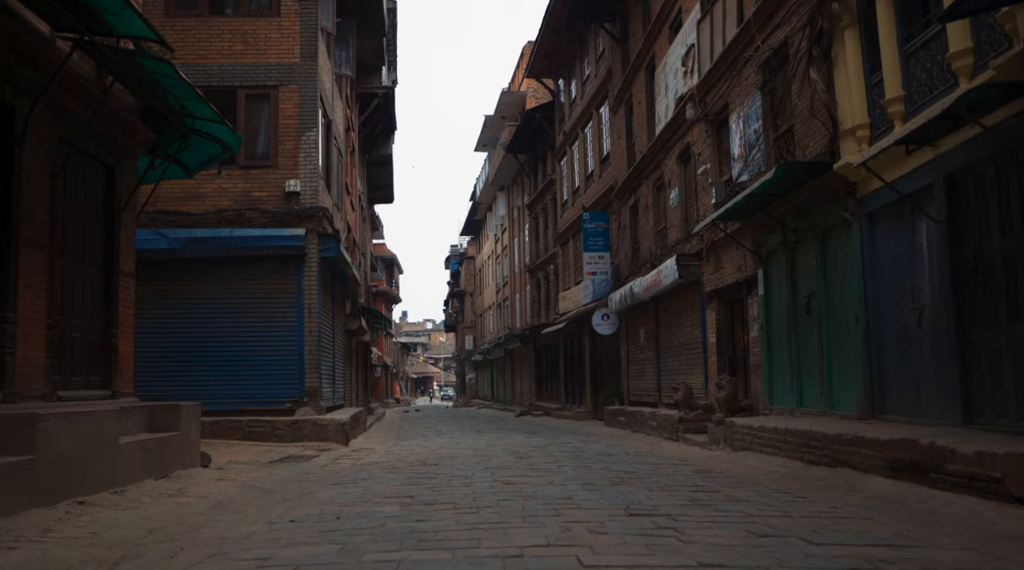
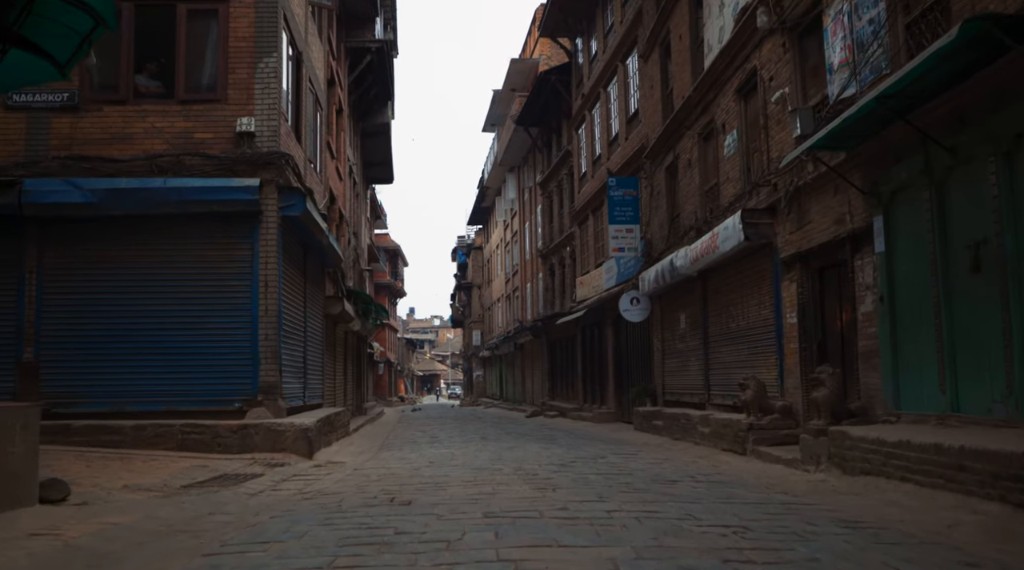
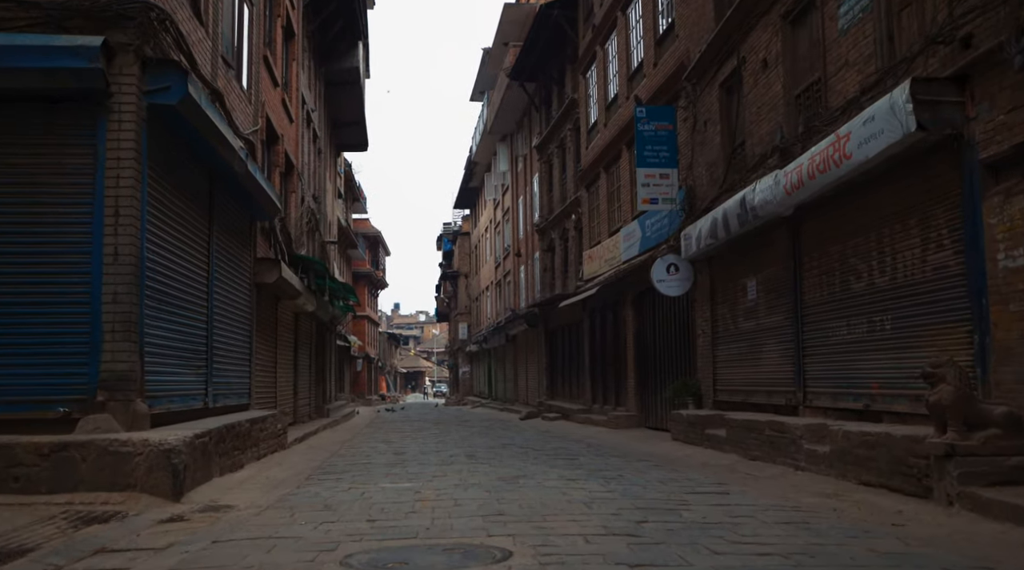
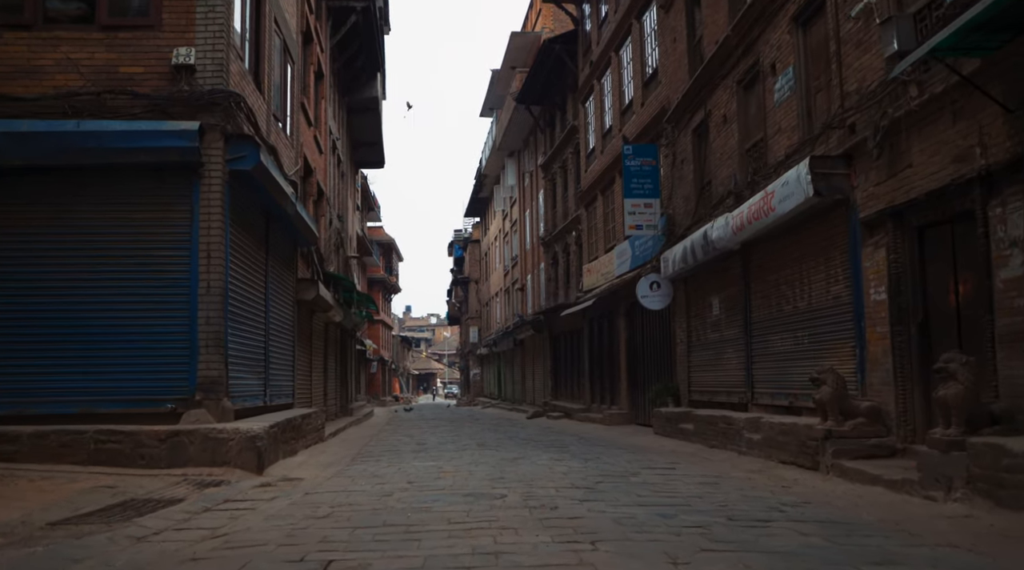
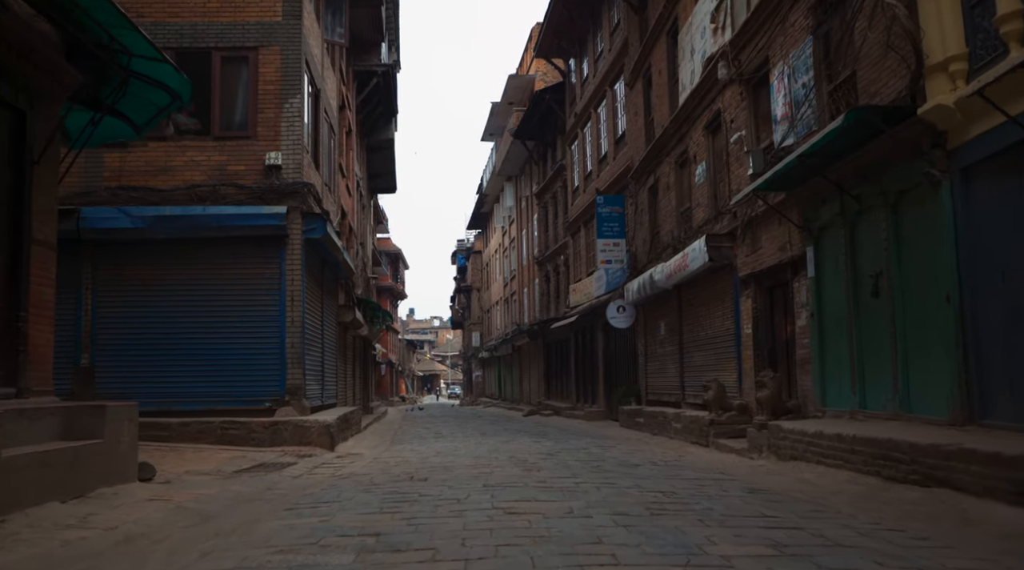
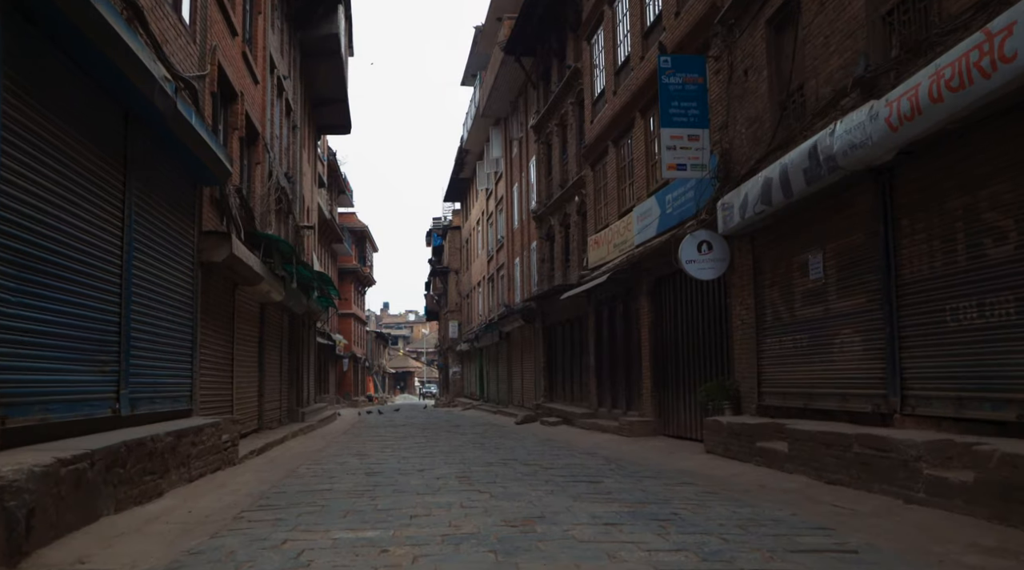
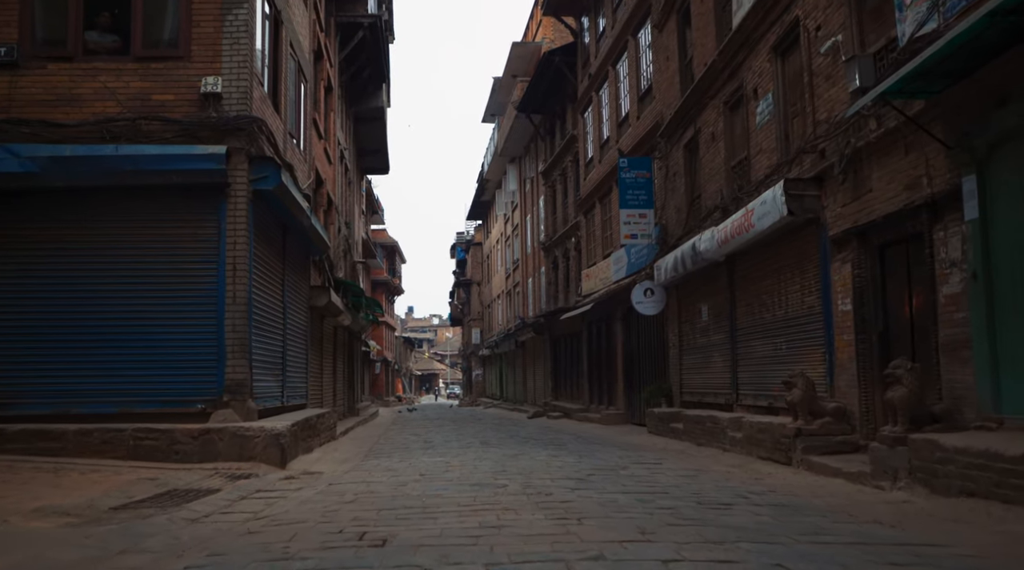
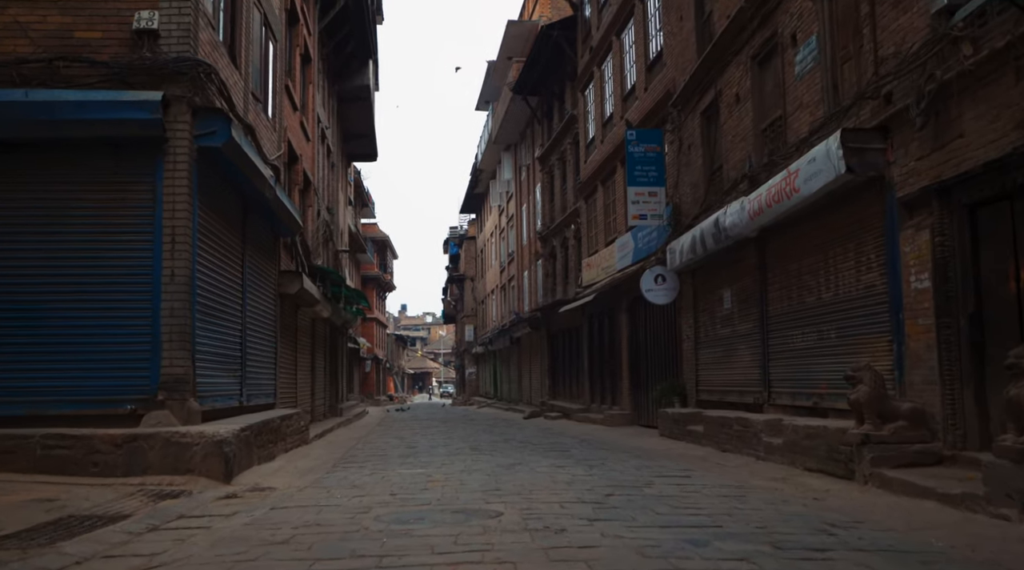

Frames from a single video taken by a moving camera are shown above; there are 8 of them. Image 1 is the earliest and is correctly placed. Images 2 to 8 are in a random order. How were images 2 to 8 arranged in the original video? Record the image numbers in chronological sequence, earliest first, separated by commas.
5, 2, 7, 4, 8, 3, 6
